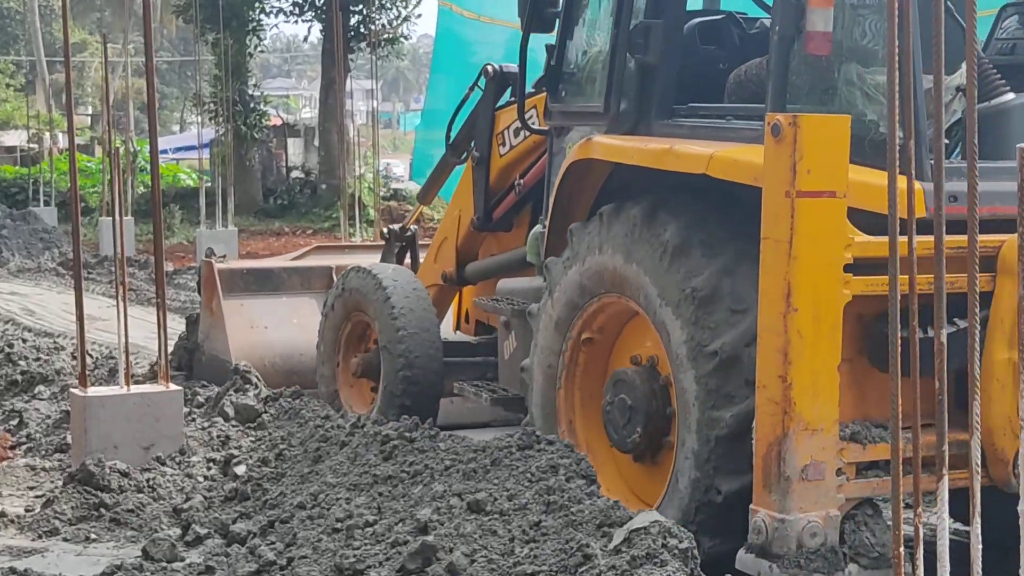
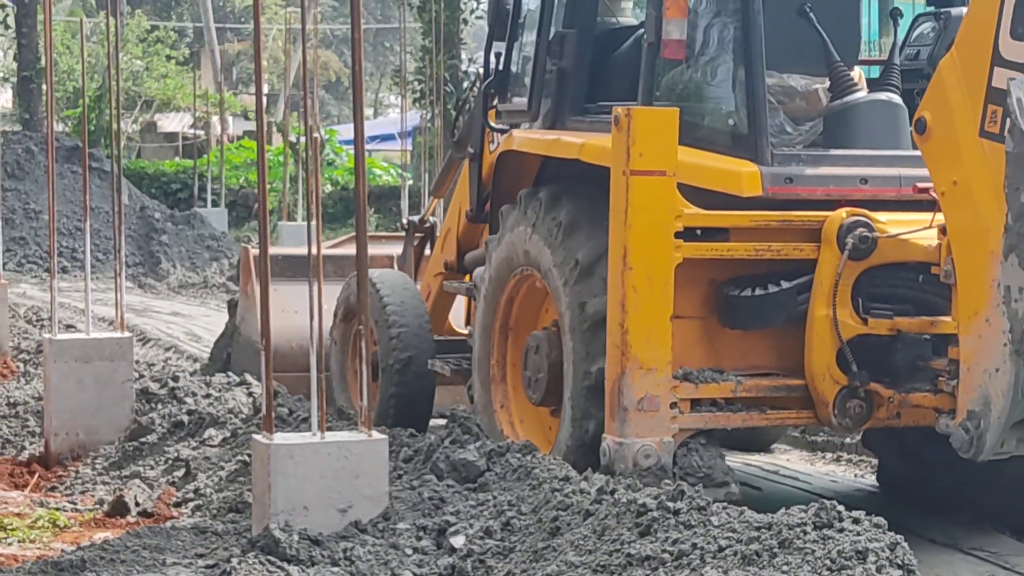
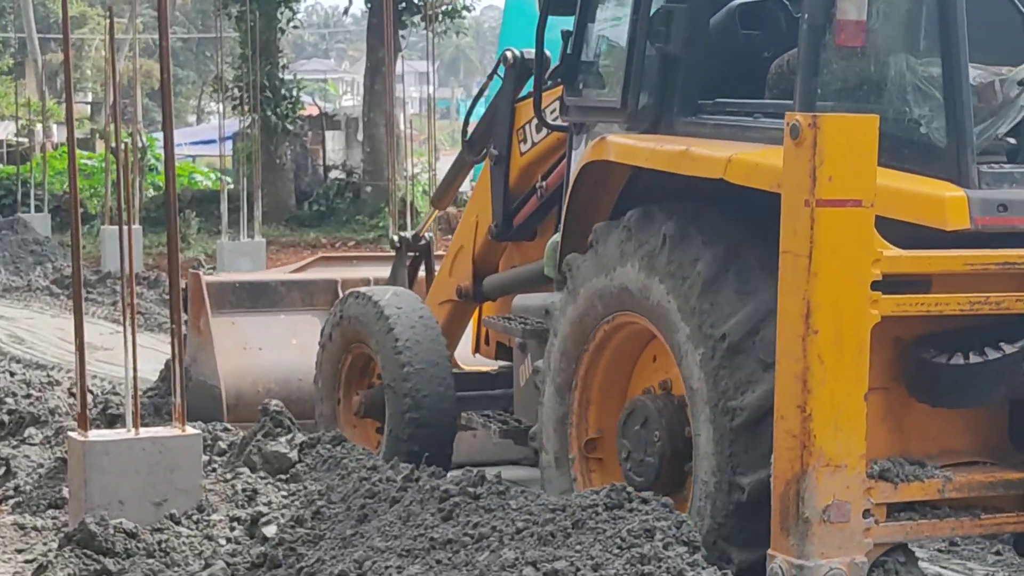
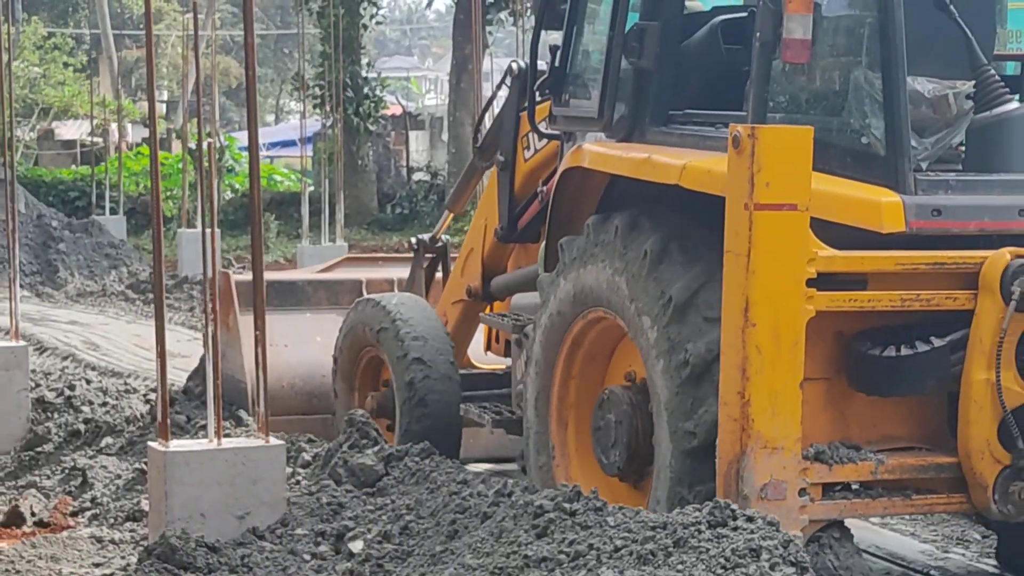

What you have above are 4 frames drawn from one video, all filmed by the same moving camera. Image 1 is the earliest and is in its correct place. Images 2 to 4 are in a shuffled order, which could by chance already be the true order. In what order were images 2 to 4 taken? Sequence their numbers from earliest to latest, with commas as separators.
3, 4, 2
